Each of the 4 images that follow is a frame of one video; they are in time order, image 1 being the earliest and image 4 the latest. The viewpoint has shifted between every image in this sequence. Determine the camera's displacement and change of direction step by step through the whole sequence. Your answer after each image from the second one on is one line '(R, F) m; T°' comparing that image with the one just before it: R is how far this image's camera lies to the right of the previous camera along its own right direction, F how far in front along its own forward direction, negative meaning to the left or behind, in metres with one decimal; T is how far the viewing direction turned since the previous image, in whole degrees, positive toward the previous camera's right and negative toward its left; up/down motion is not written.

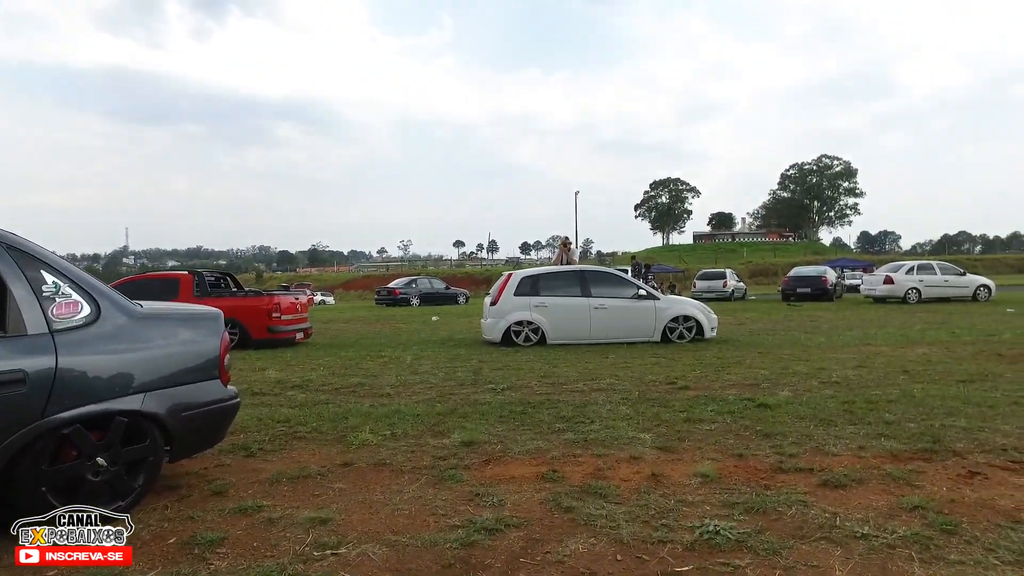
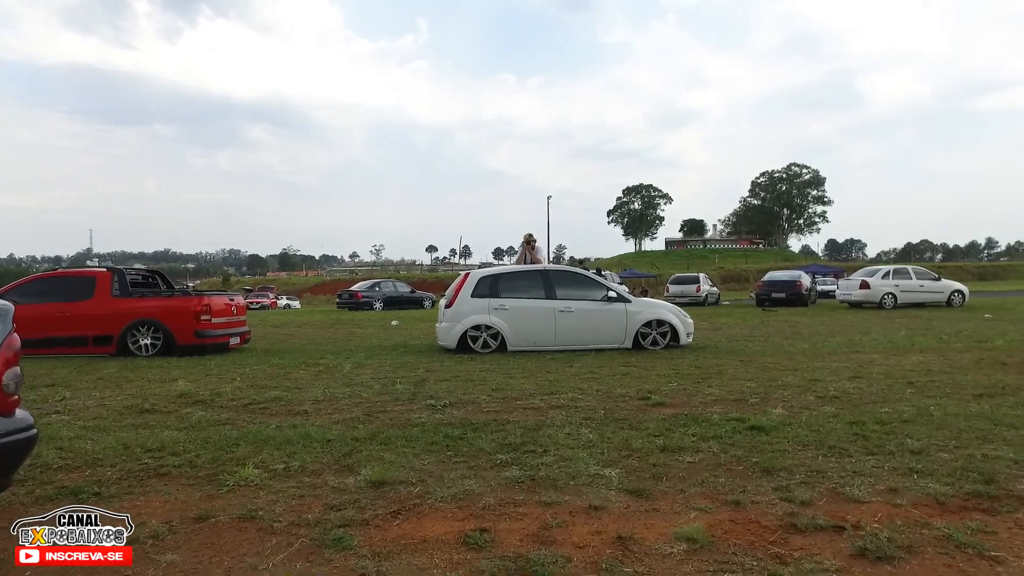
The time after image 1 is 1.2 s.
(+0.2, +1.0) m; +2°
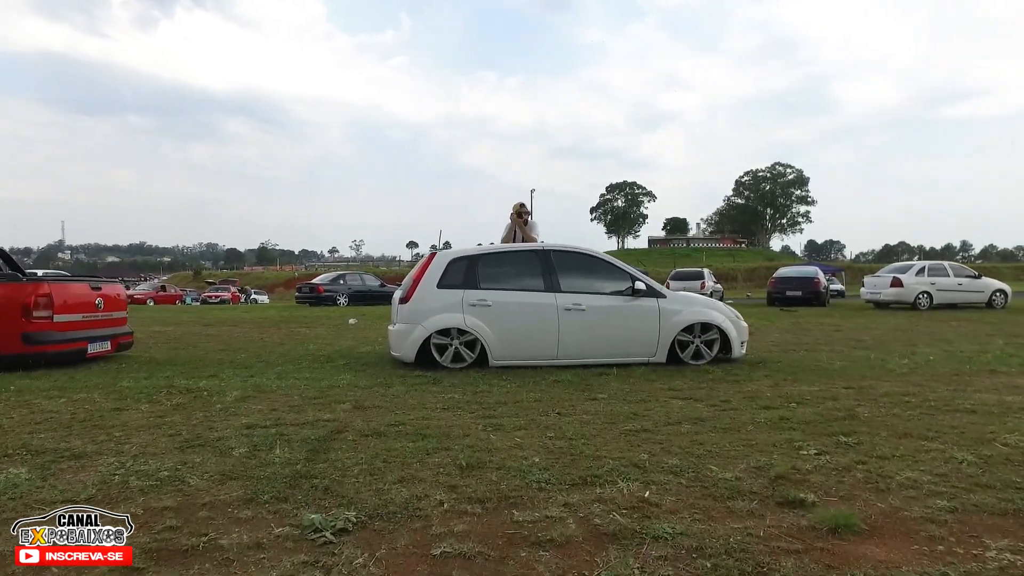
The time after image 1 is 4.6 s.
(0.0, +3.2) m; +2°
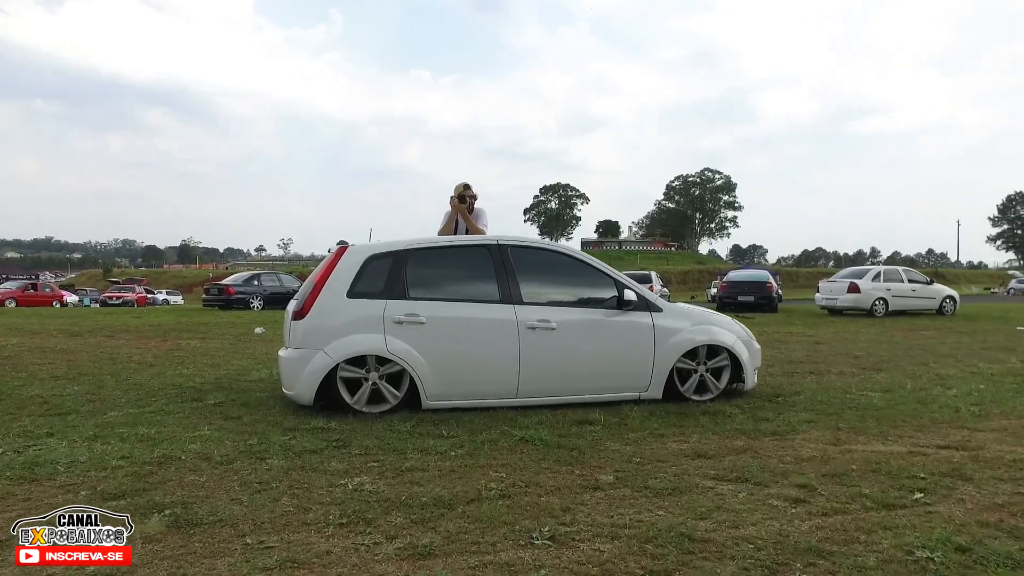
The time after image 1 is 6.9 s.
(-0.1, +2.1) m; +6°
